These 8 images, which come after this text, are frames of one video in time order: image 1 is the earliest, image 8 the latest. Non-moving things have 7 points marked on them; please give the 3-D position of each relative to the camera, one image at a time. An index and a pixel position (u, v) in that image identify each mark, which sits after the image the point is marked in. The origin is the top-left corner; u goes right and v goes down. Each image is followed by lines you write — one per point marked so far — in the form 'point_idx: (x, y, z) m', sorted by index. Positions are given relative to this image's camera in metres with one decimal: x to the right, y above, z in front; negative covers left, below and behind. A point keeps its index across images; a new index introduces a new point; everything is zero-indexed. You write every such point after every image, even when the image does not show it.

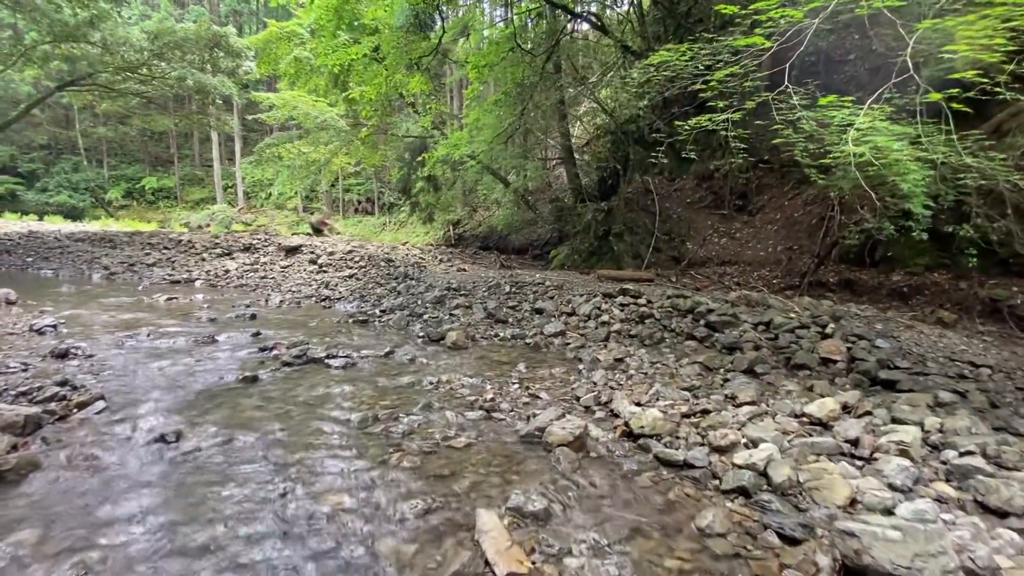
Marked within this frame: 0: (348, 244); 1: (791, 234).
0: (-4.5, +1.2, +13.3) m
1: (+5.7, +1.1, +9.9) m
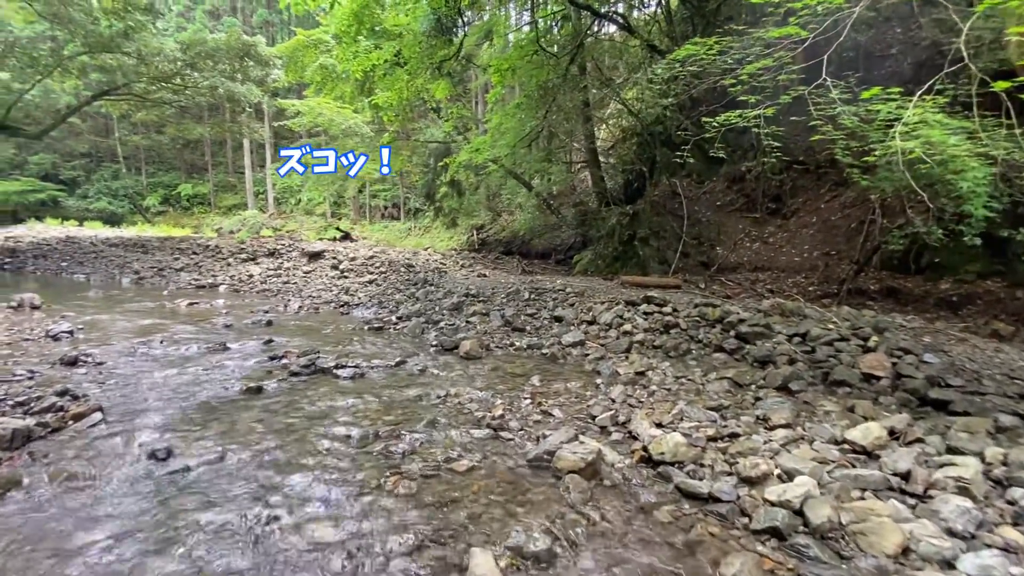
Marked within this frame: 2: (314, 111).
0: (-3.9, +1.1, +13.3) m
1: (+6.1, +1.0, +9.4) m
2: (-7.3, +6.4, +17.6) m
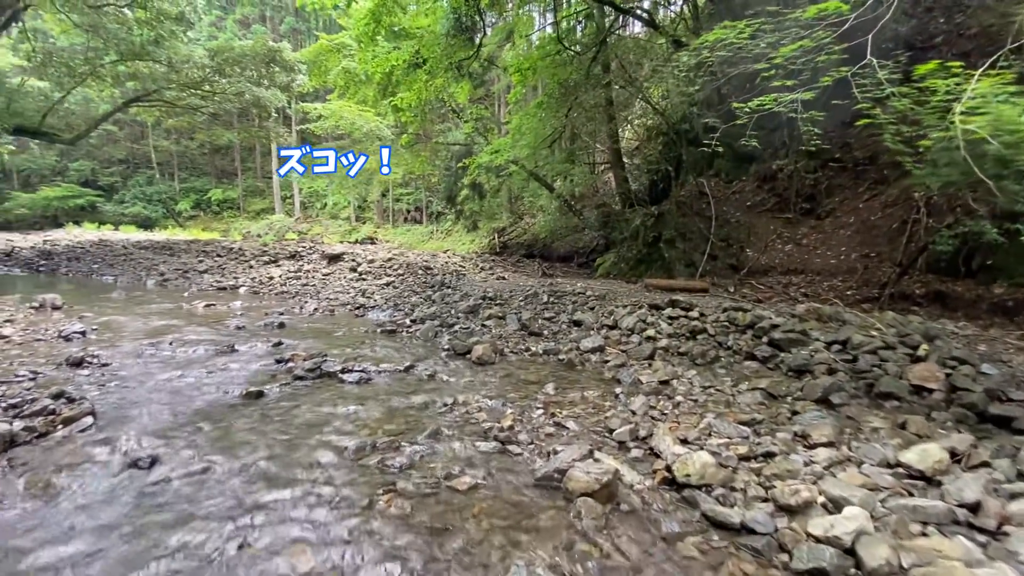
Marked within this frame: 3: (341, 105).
0: (-3.4, +1.0, +13.2) m
1: (+6.5, +0.9, +8.8) m
2: (-6.5, +6.3, +17.7) m
3: (-6.4, +6.8, +17.8) m
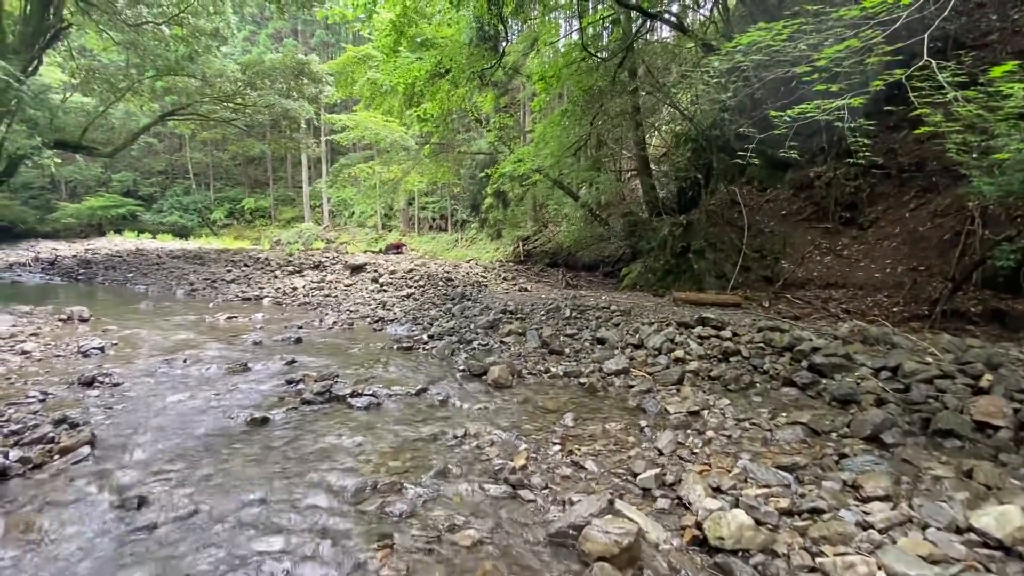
0: (-2.7, +0.7, +13.1) m
1: (+6.9, +0.6, +8.3) m
2: (-5.6, +6.0, +17.9) m
3: (-5.5, +6.4, +17.9) m
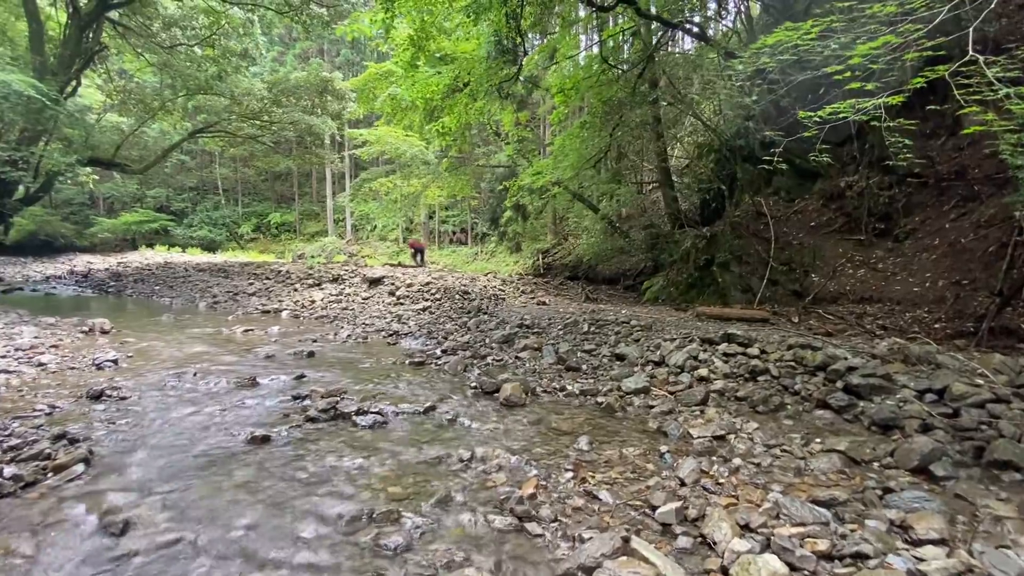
0: (-2.2, +0.4, +13.0) m
1: (+7.1, +0.4, +7.8) m
2: (-4.9, +5.5, +18.1) m
3: (-4.7, +5.9, +18.1) m
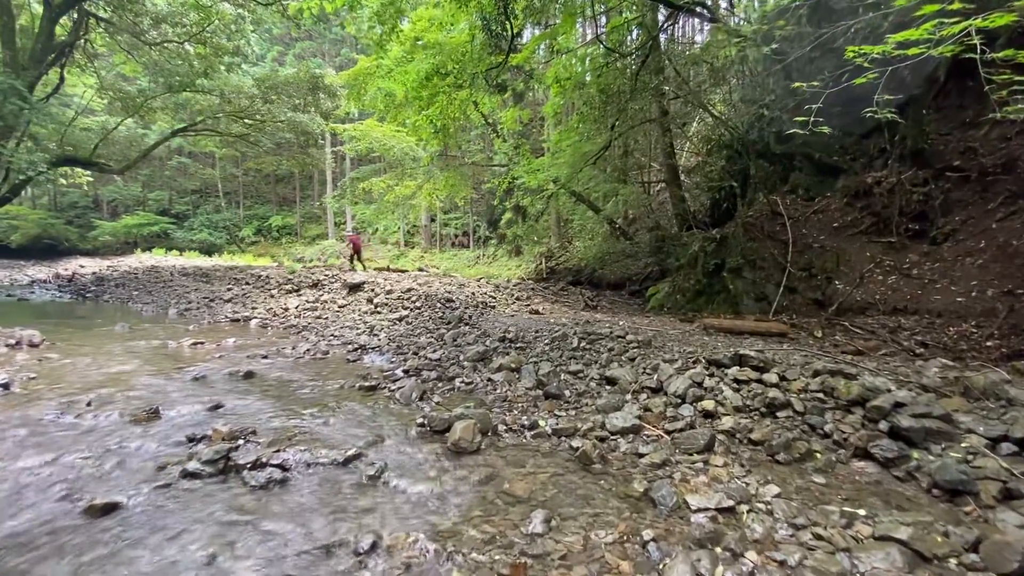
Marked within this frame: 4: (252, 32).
0: (-2.4, +0.2, +12.1) m
1: (+6.8, +0.2, +6.7) m
2: (-4.9, +5.3, +17.2) m
3: (-4.8, +5.8, +17.3) m
4: (-10.1, +10.0, +18.9) m
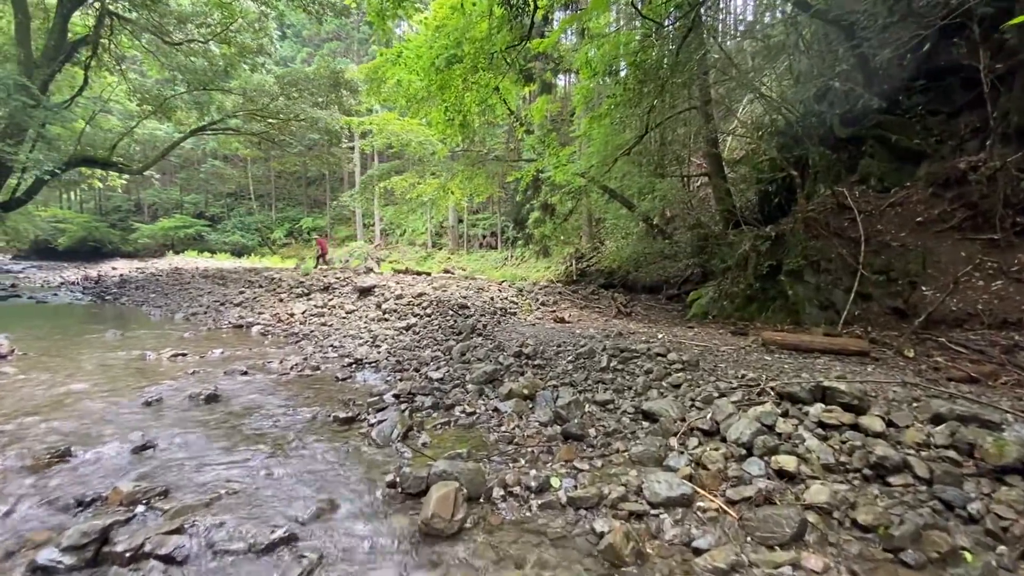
0: (-1.9, +0.1, +11.2) m
1: (+7.0, +0.1, +5.1) m
2: (-4.0, +5.2, +16.5) m
3: (-3.9, +5.7, +16.5) m
4: (-9.1, +9.9, +18.5) m
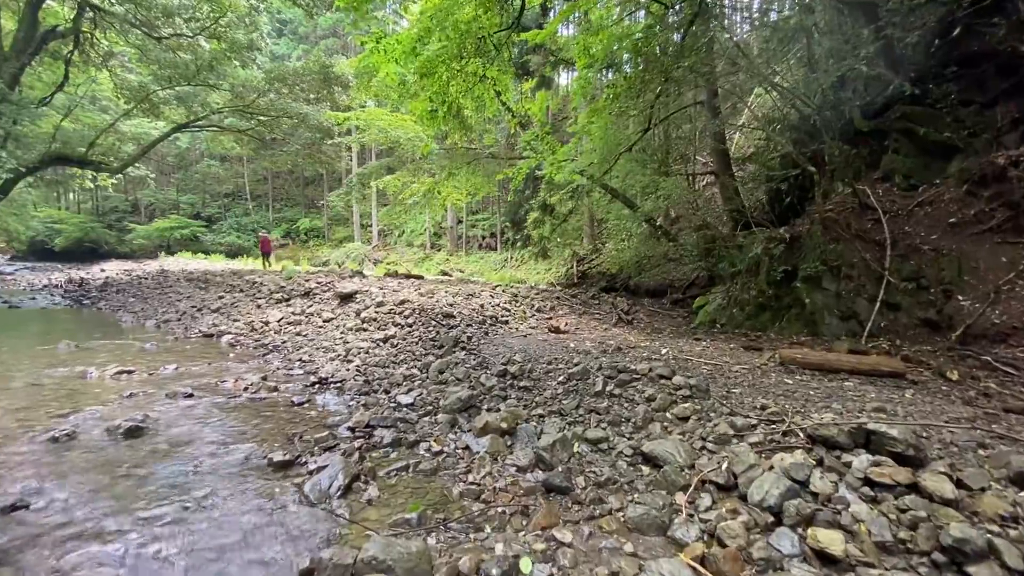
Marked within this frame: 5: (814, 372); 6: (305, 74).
0: (-2.0, 0.0, +10.5) m
1: (+6.8, 0.0, +4.3) m
2: (-4.1, +5.1, +15.8) m
3: (-4.0, +5.5, +15.9) m
4: (-9.2, +9.8, +17.9) m
5: (+3.2, -0.9, +5.2) m
6: (-7.1, +7.4, +16.6) m
